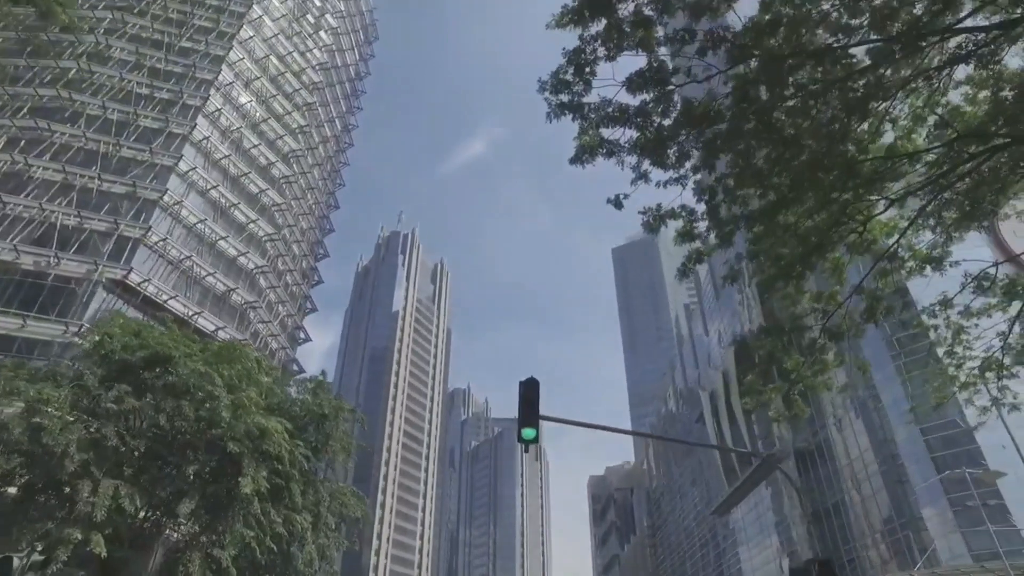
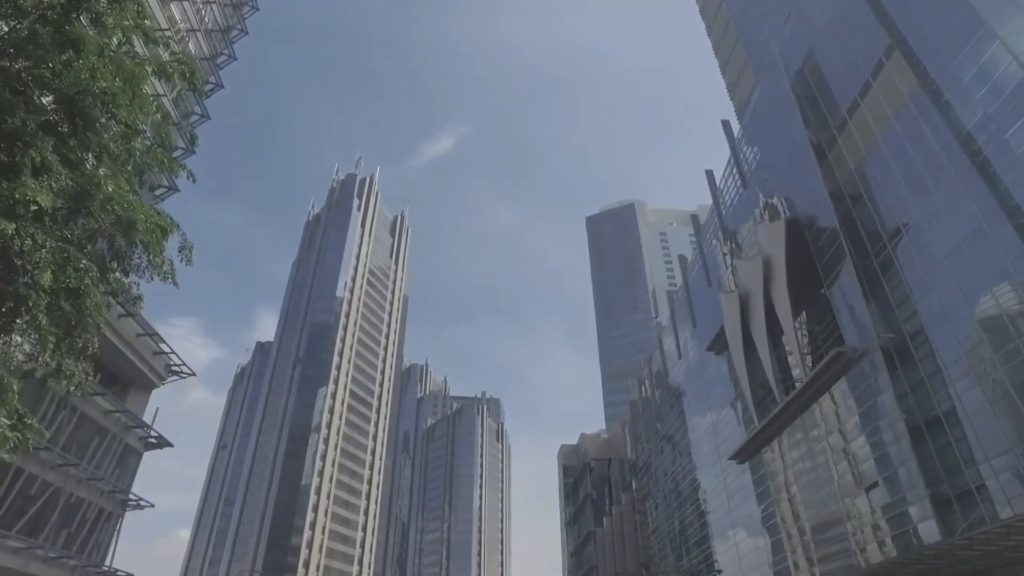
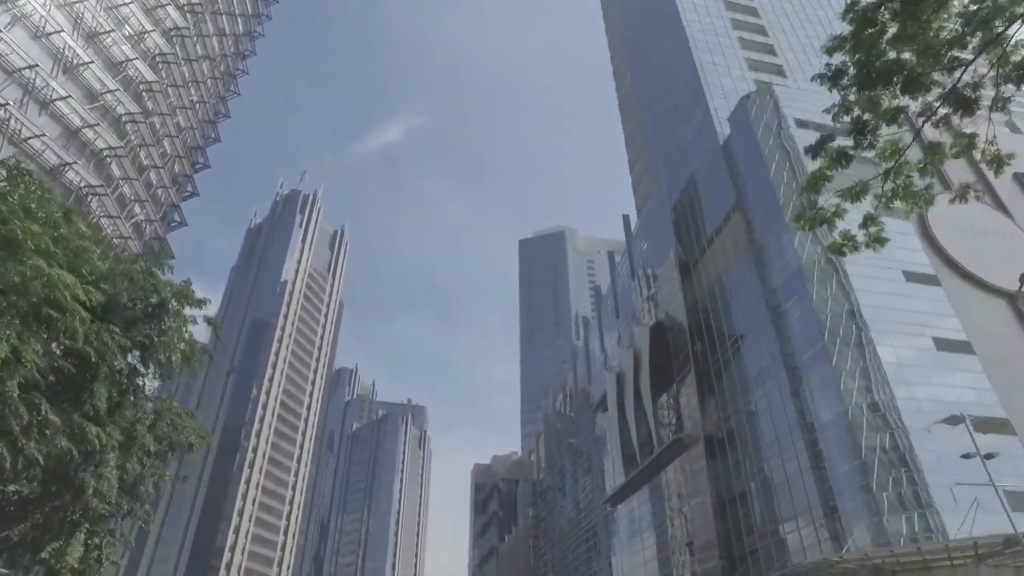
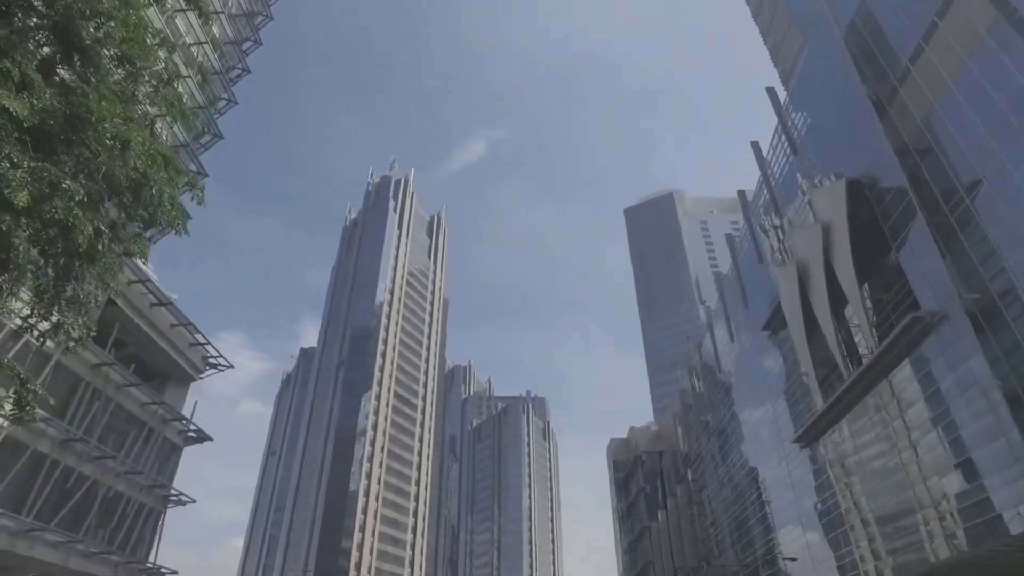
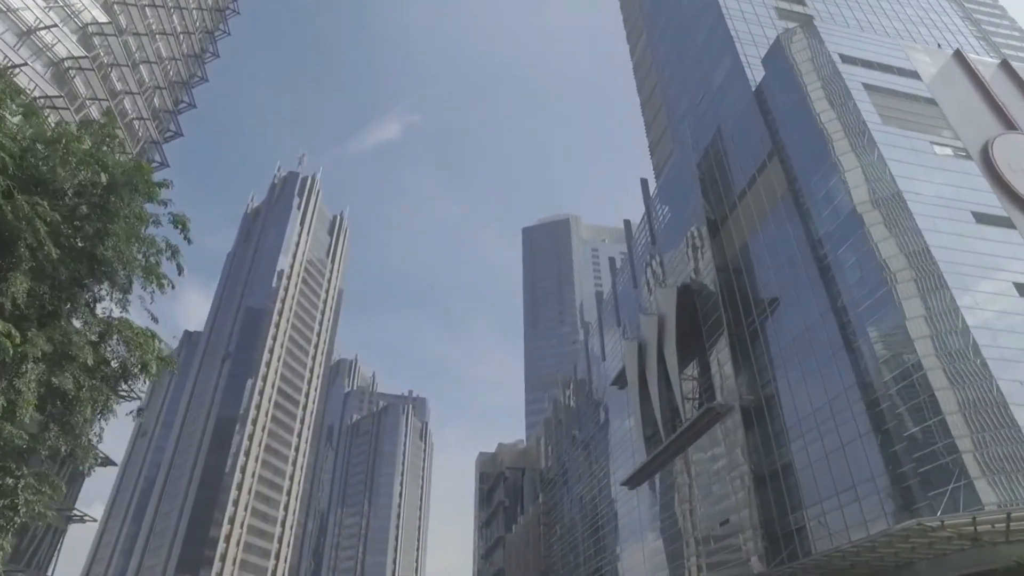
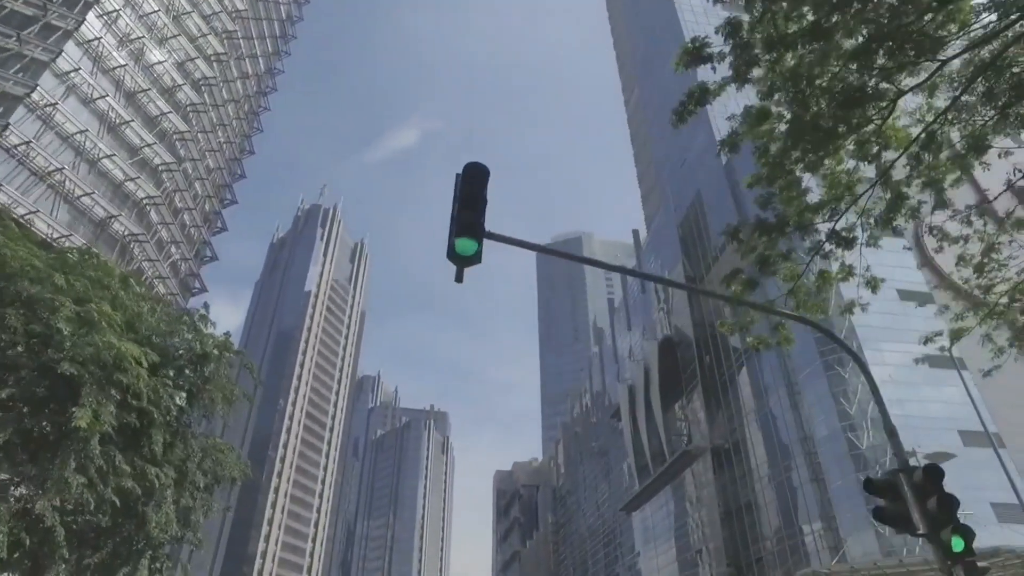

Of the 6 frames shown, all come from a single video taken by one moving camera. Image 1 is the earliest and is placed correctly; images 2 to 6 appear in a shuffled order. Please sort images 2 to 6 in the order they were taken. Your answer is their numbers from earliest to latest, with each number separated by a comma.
6, 3, 5, 2, 4
